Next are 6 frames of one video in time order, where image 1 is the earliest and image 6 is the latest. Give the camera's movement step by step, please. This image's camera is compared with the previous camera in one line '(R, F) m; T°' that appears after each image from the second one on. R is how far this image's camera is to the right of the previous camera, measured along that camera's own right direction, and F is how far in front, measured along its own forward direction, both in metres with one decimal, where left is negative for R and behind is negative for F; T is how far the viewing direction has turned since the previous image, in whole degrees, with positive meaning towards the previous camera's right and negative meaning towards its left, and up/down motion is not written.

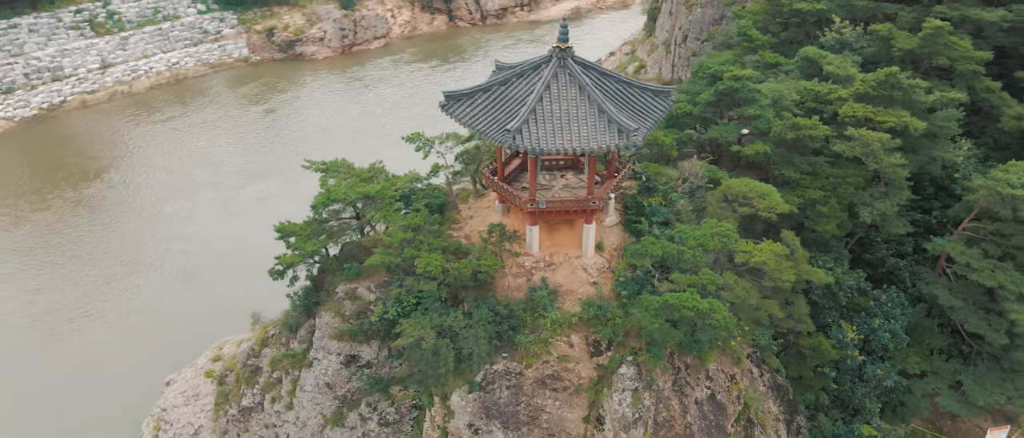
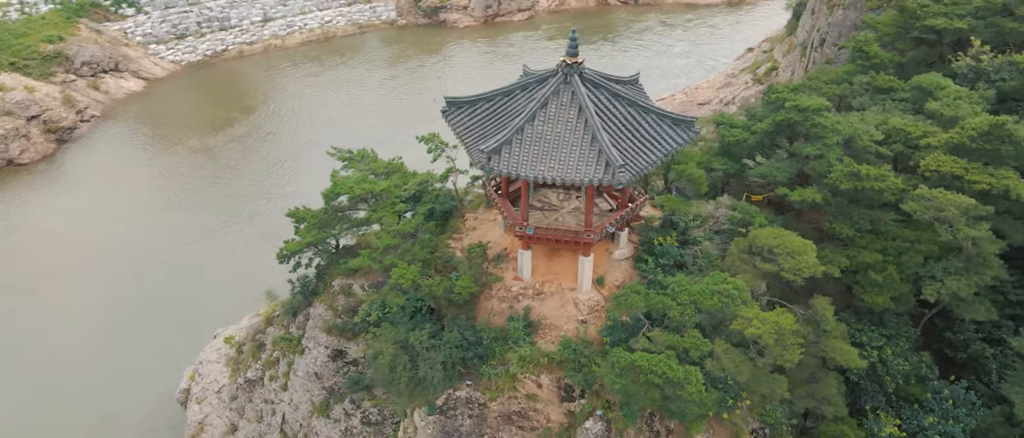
(+4.2, +1.9) m; -13°
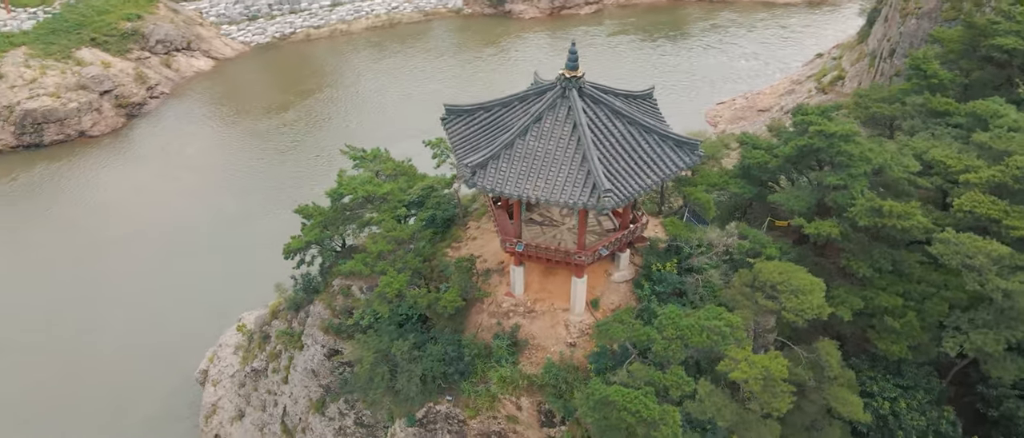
(+1.9, +0.7) m; -6°
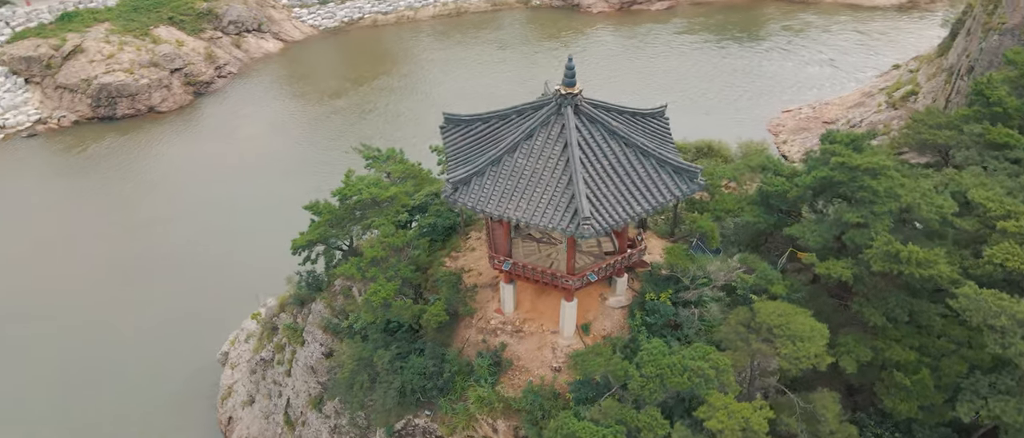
(+1.9, +0.7) m; -6°
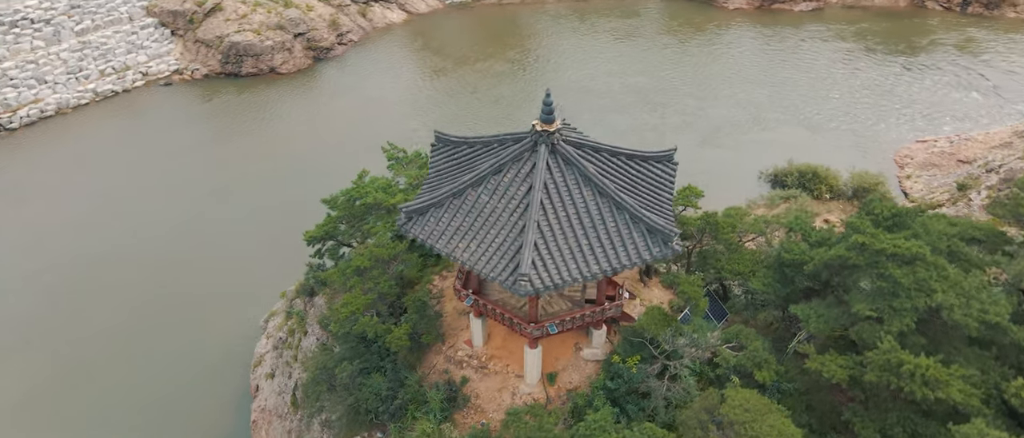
(+3.5, +1.4) m; -11°
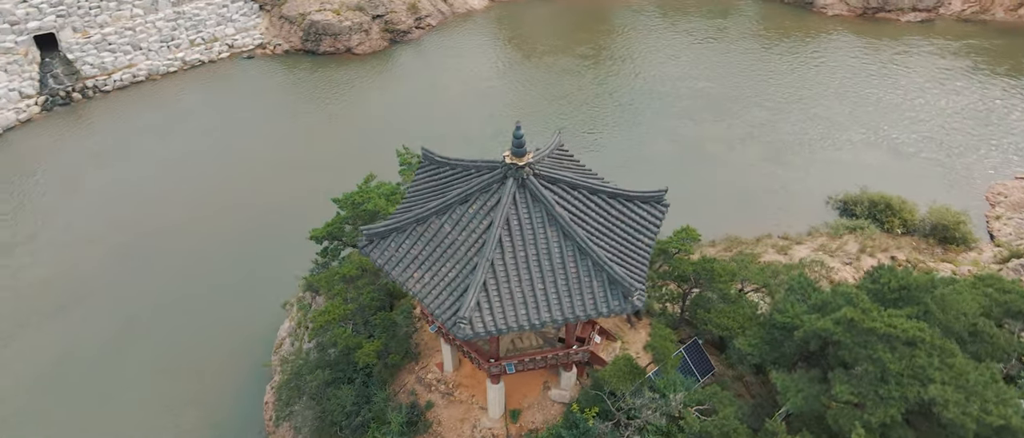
(+2.3, +0.8) m; -7°
